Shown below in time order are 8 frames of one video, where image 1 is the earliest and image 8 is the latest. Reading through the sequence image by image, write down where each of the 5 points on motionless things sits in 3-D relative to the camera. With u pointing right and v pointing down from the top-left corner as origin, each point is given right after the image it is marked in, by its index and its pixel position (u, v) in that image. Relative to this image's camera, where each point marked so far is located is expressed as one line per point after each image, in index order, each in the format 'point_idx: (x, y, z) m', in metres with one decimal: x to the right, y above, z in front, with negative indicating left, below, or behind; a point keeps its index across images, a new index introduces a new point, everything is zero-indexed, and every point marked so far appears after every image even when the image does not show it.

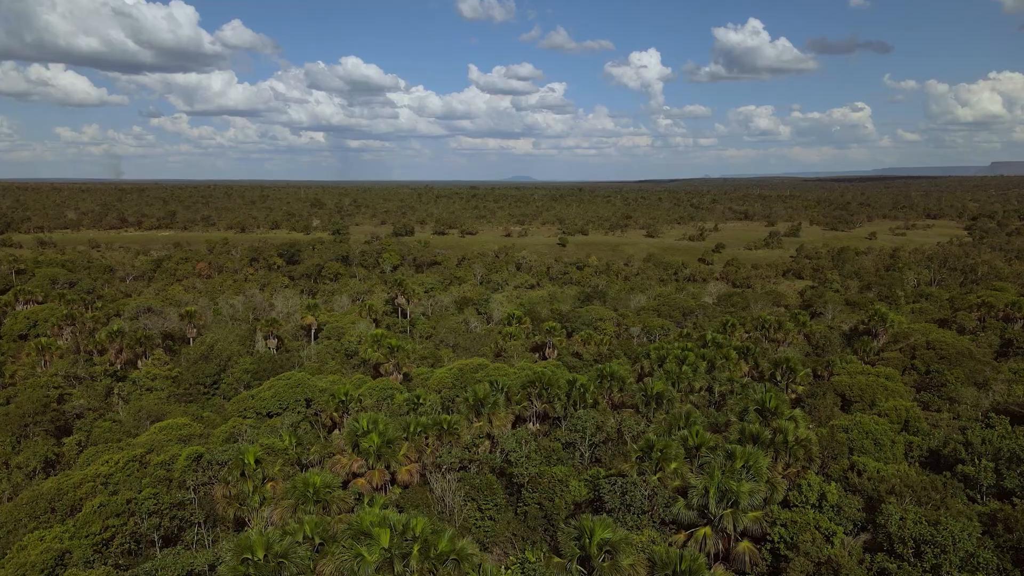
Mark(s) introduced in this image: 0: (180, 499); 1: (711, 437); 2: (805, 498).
0: (-8.3, -5.3, +18.6) m
1: (+4.6, -3.5, +17.4) m
2: (+6.0, -4.3, +15.1) m
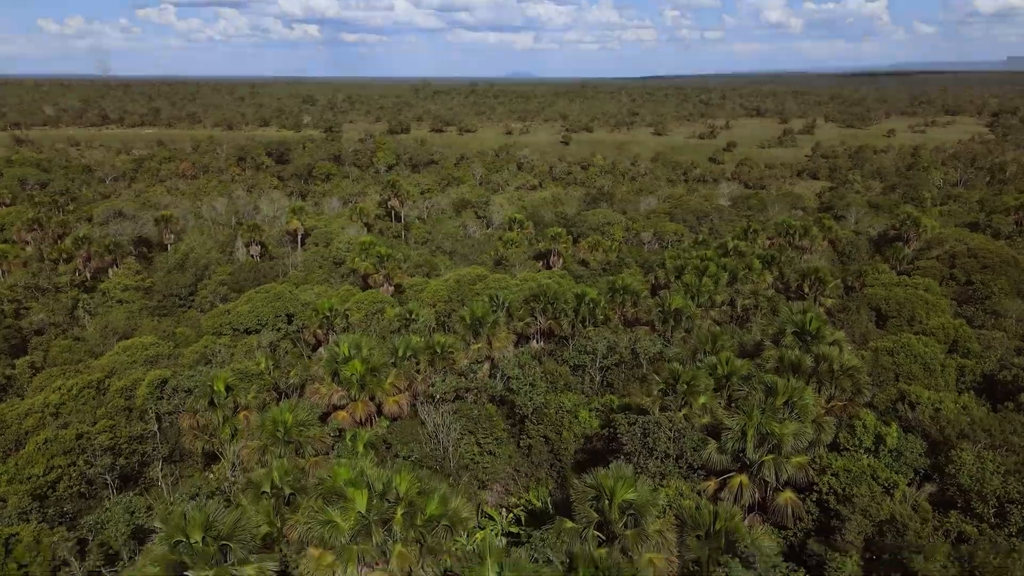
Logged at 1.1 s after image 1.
0: (-8.2, -3.2, +16.6) m
1: (+4.7, -1.6, +15.1) m
2: (+6.0, -2.6, +13.0) m
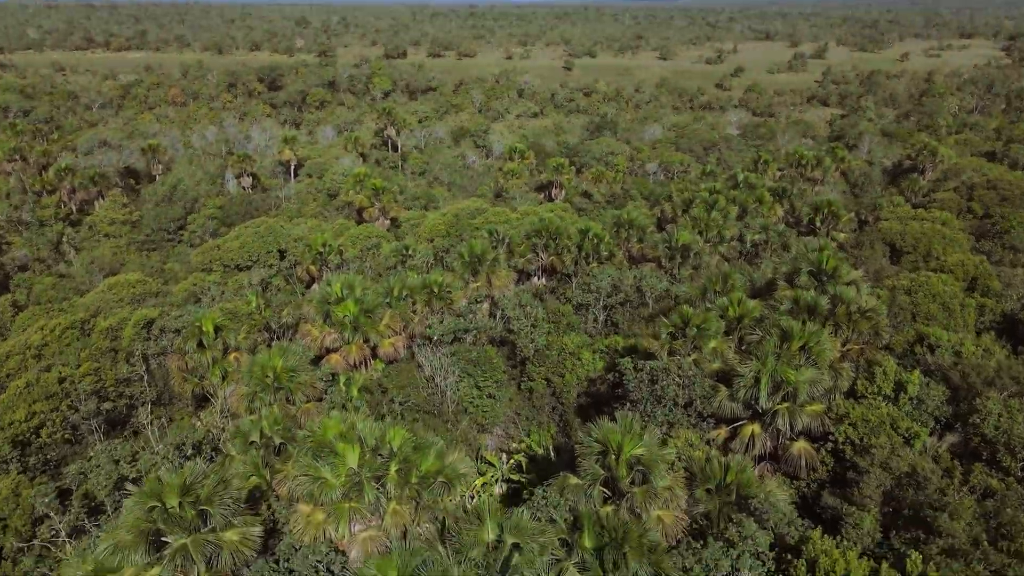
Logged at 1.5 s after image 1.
0: (-8.2, -1.8, +16.0) m
1: (+4.7, -0.4, +14.3) m
2: (+6.0, -1.6, +12.3) m
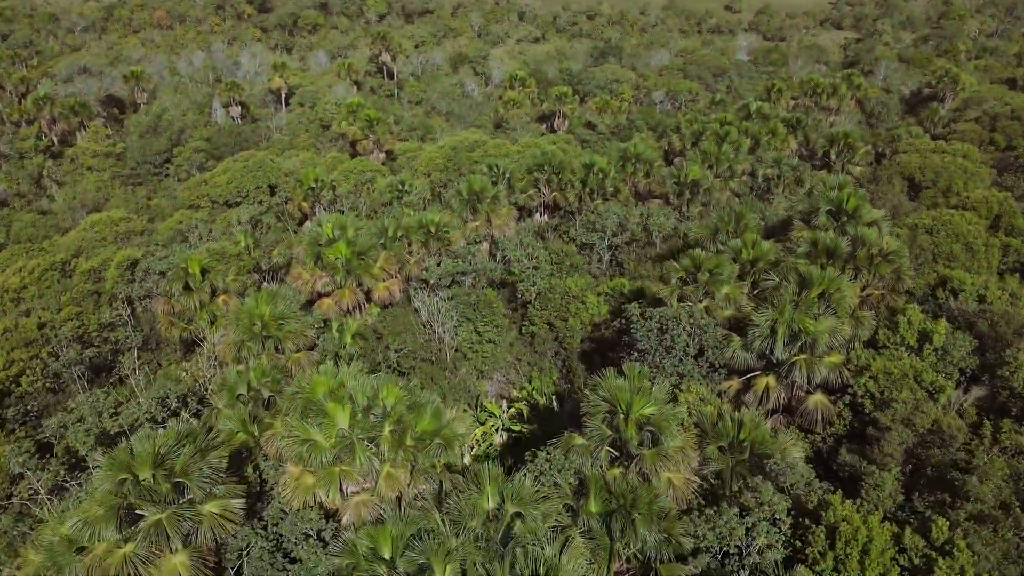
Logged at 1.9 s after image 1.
0: (-8.2, -0.6, +15.3) m
1: (+4.7, +0.7, +13.5) m
2: (+6.0, -0.8, +11.6) m
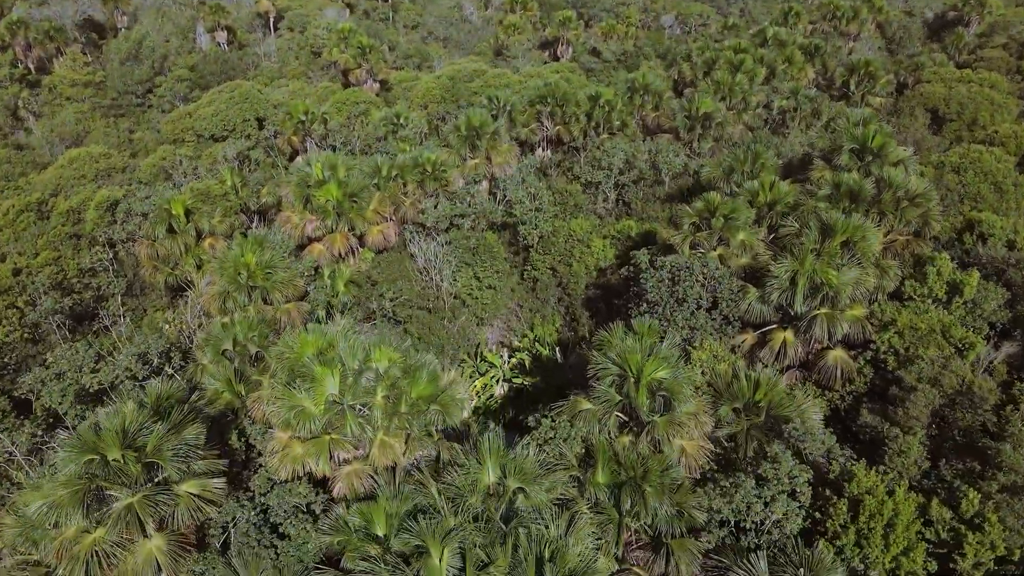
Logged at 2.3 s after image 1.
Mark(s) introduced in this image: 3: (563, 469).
0: (-8.2, +0.5, +14.5) m
1: (+4.8, +1.6, +12.7) m
2: (+6.1, 0.0, +10.9) m
3: (+0.5, -1.9, +8.0) m
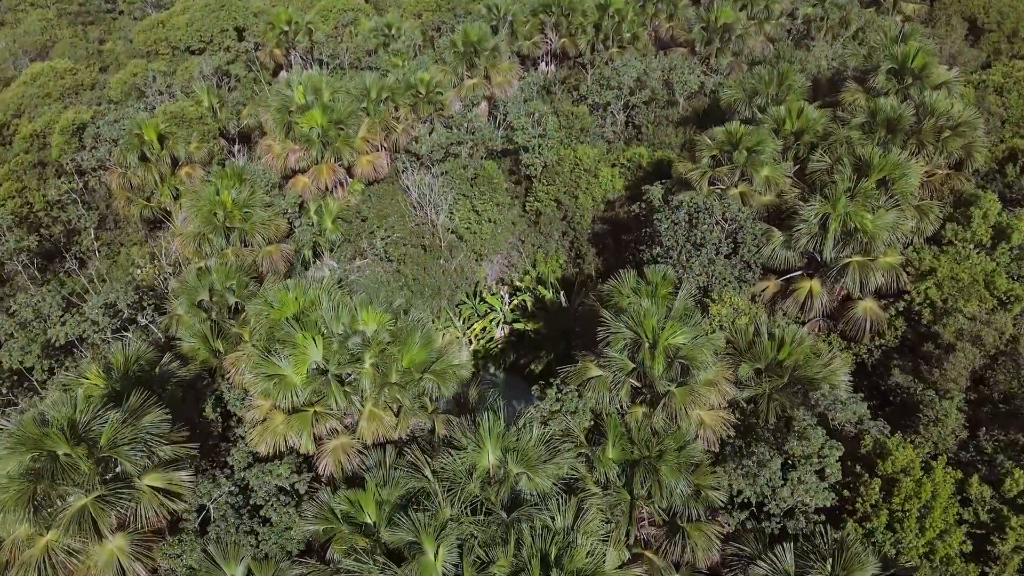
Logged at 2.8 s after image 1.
0: (-8.1, +1.7, +13.5) m
1: (+4.8, +2.6, +11.5) m
2: (+6.1, +0.8, +10.0) m
3: (+0.6, -1.5, +7.2) m
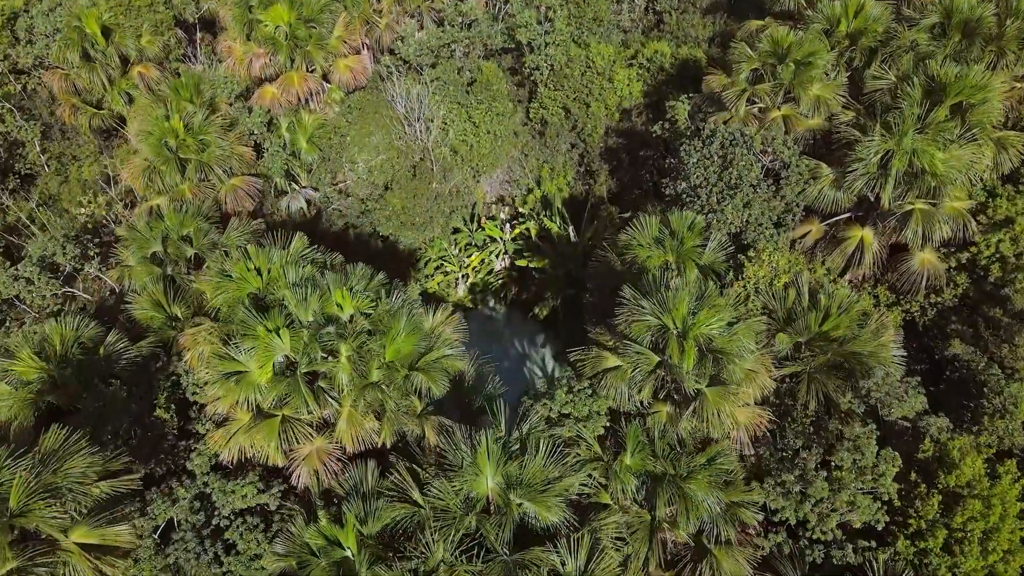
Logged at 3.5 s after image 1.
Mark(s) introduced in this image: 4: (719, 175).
0: (-8.1, +2.9, +11.7) m
1: (+4.8, +3.4, +9.6) m
2: (+6.1, +1.3, +8.4) m
3: (+0.6, -1.4, +6.2) m
4: (+2.4, +1.4, +8.7) m
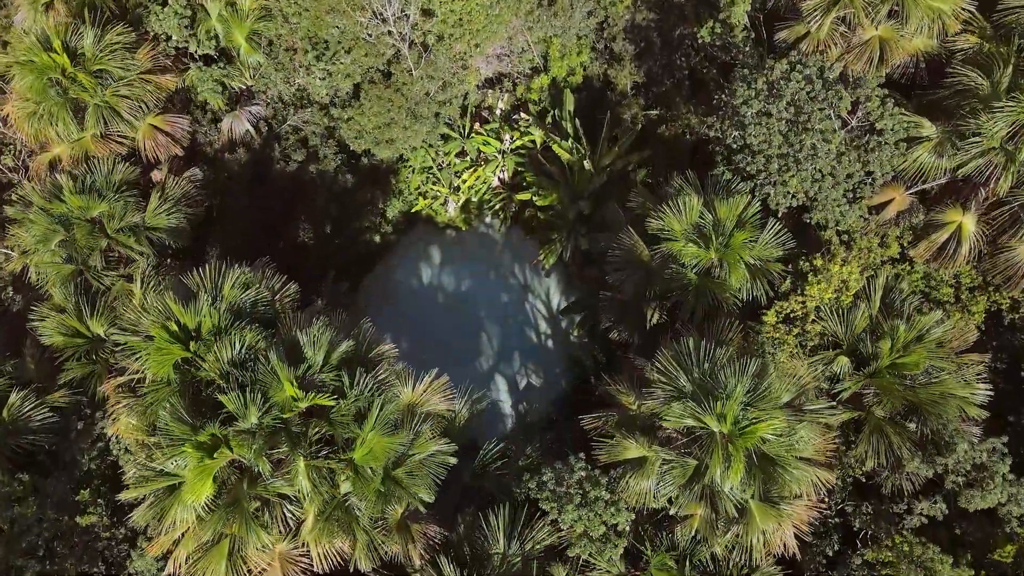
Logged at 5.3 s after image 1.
0: (-8.1, +4.0, +8.9) m
1: (+4.8, +3.7, +6.7) m
2: (+6.1, +1.3, +6.4) m
3: (+0.6, -2.0, +5.2) m
4: (+2.4, +1.4, +6.6) m
